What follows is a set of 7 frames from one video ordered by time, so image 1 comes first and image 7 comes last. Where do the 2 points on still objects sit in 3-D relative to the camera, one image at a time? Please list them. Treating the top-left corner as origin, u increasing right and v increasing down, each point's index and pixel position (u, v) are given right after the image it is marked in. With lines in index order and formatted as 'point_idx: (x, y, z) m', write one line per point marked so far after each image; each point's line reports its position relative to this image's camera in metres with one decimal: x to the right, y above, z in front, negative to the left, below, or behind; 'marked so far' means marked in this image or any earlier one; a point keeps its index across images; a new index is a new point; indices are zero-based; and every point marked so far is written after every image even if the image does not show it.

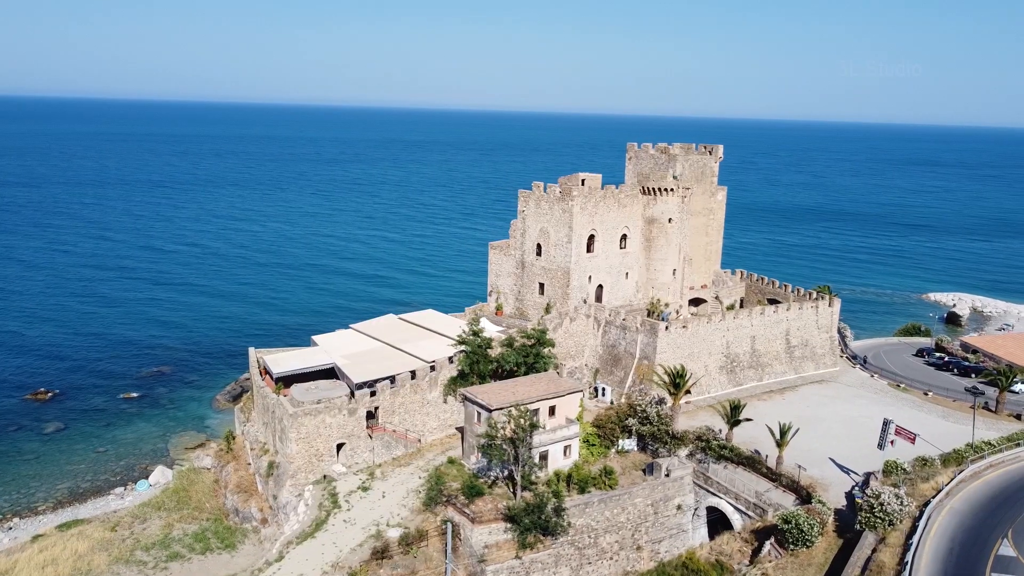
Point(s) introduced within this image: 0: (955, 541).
0: (+11.6, -6.6, +19.6) m
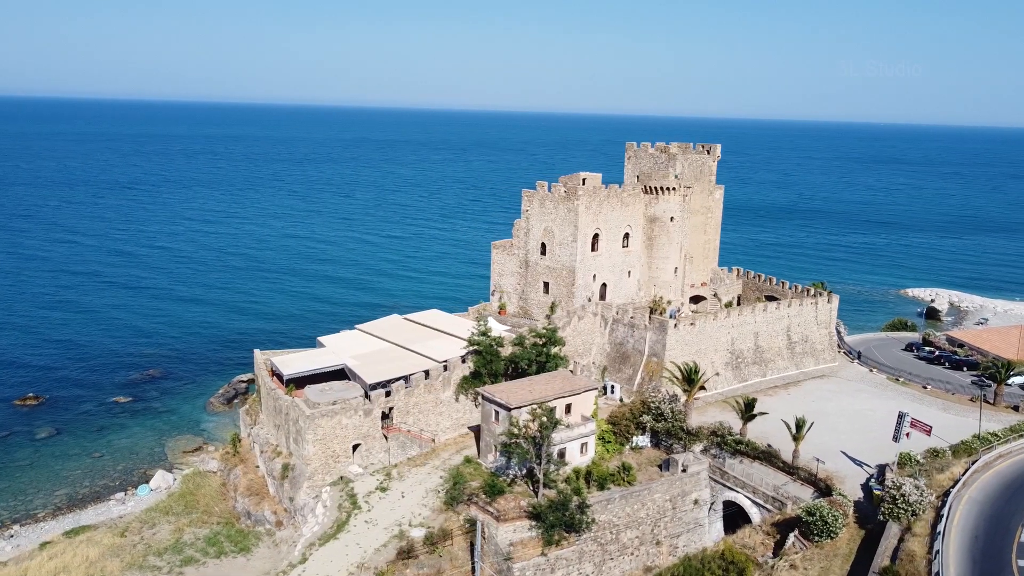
0: (+12.5, -6.4, +20.1) m
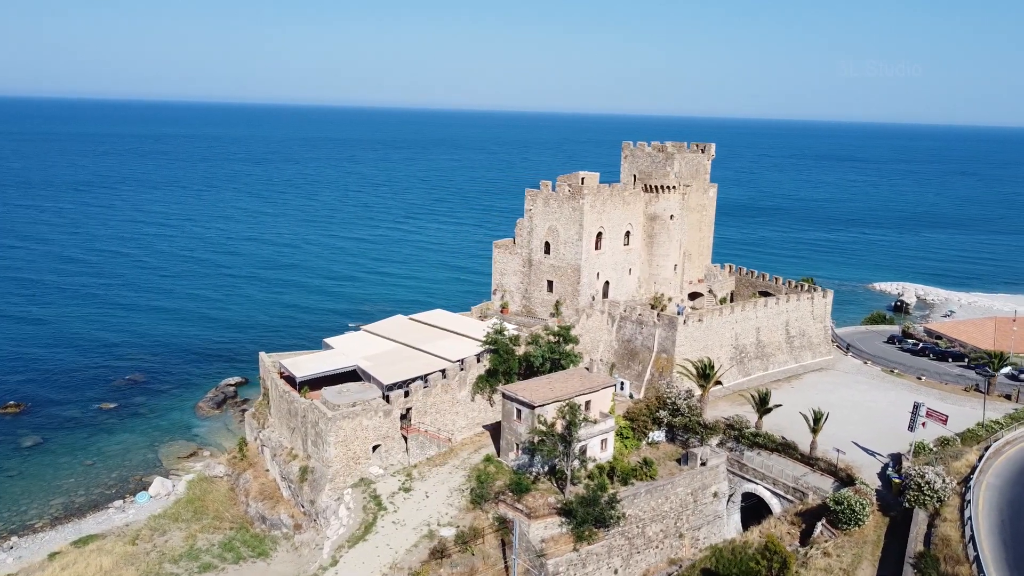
0: (+13.7, -6.2, +20.9) m
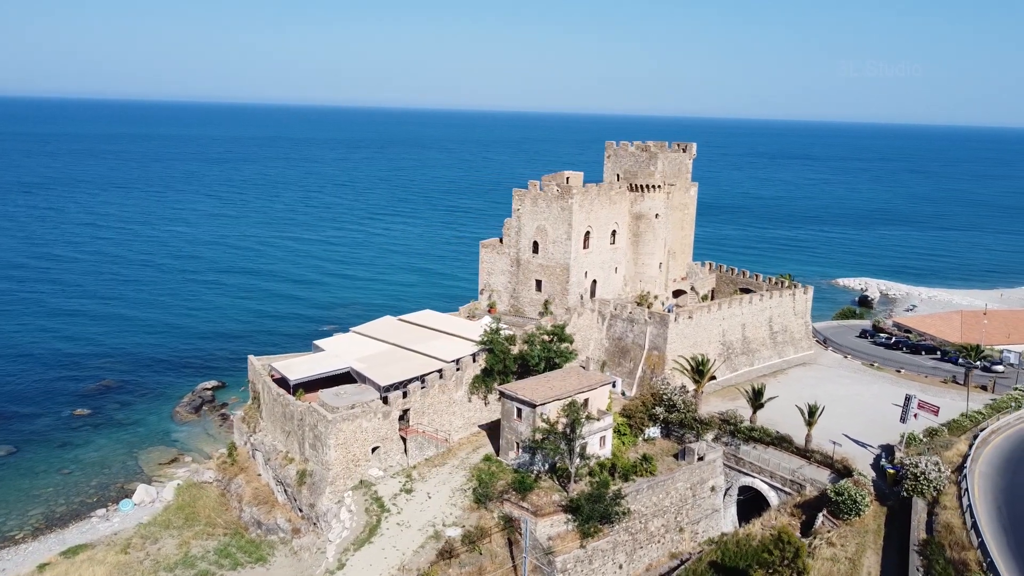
0: (+14.0, -6.1, +21.6) m
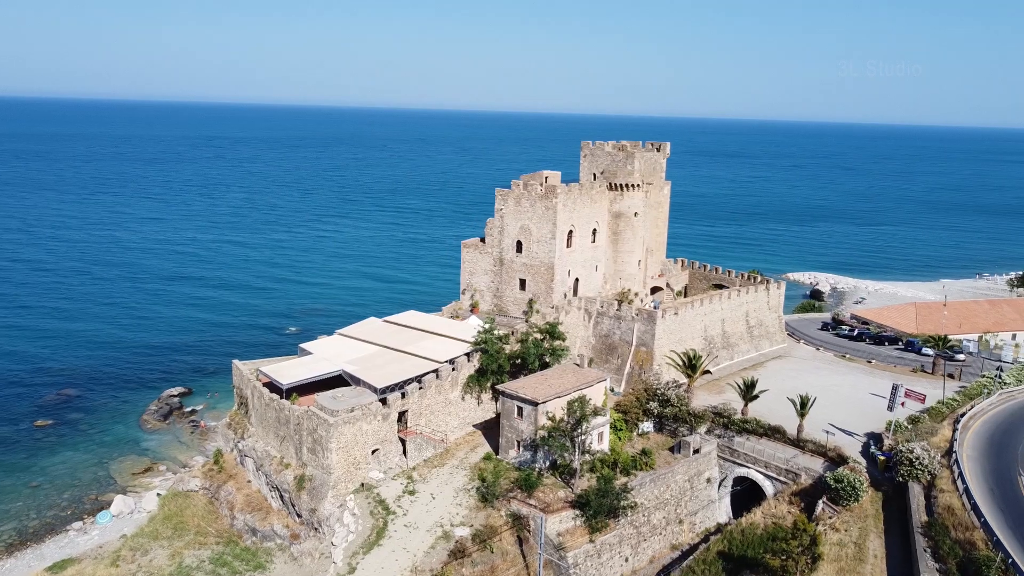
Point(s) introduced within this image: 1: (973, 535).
0: (+14.5, -5.9, +22.8) m
1: (+11.7, -6.3, +19.0) m
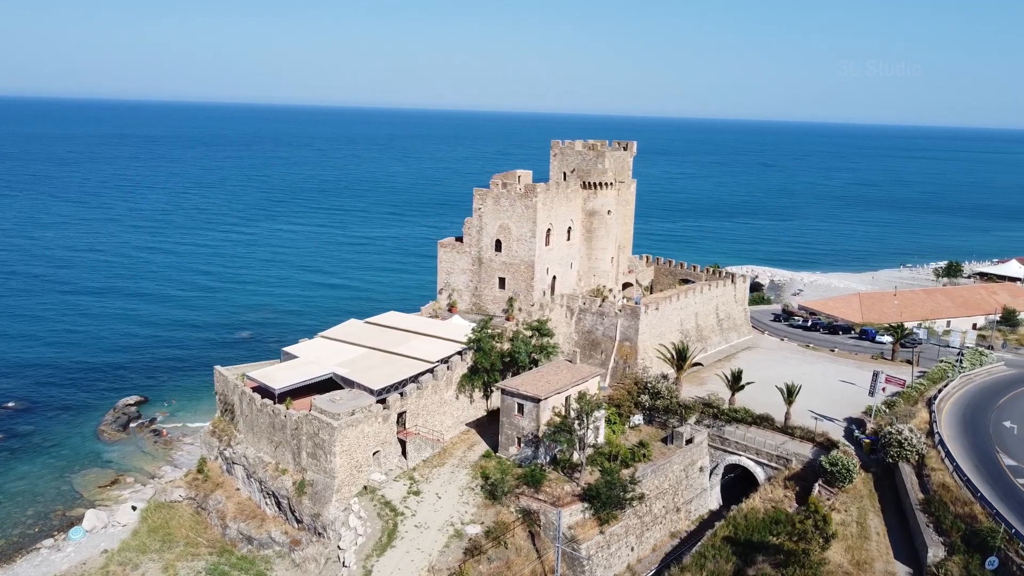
0: (+14.9, -5.5, +24.4) m
1: (+12.5, -6.0, +20.4) m
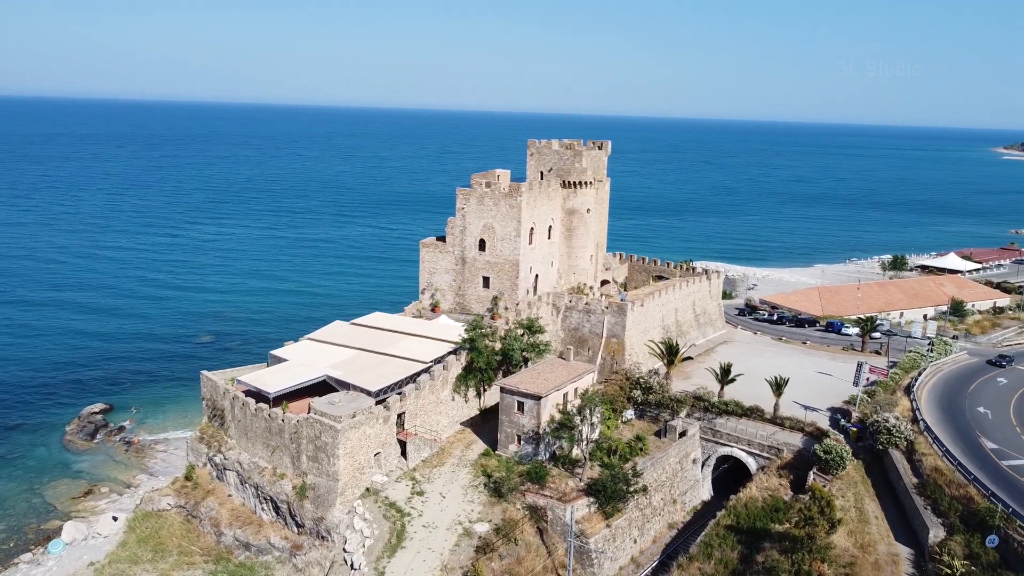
0: (+15.2, -5.3, +25.7) m
1: (+13.1, -5.8, +21.6) m
